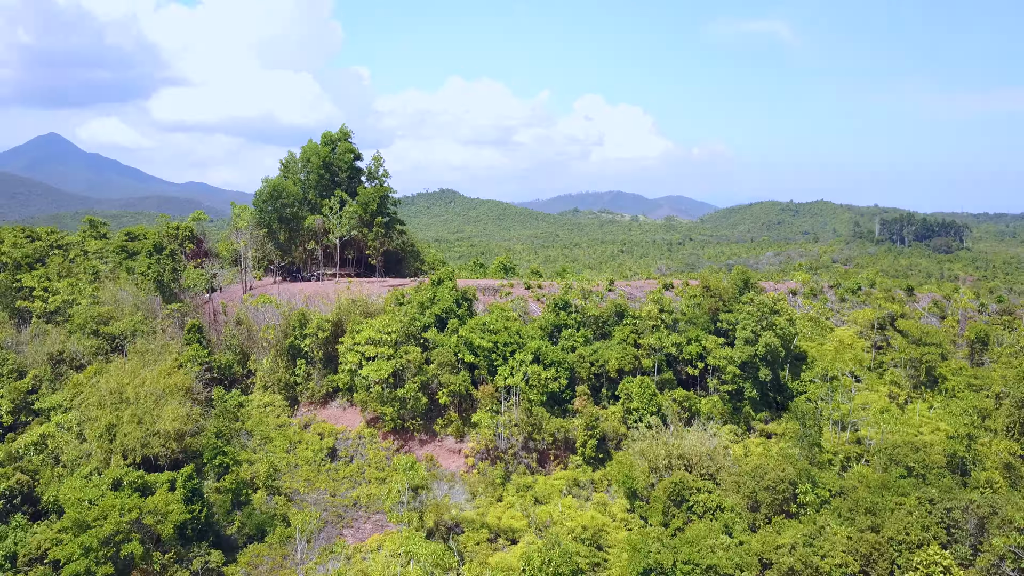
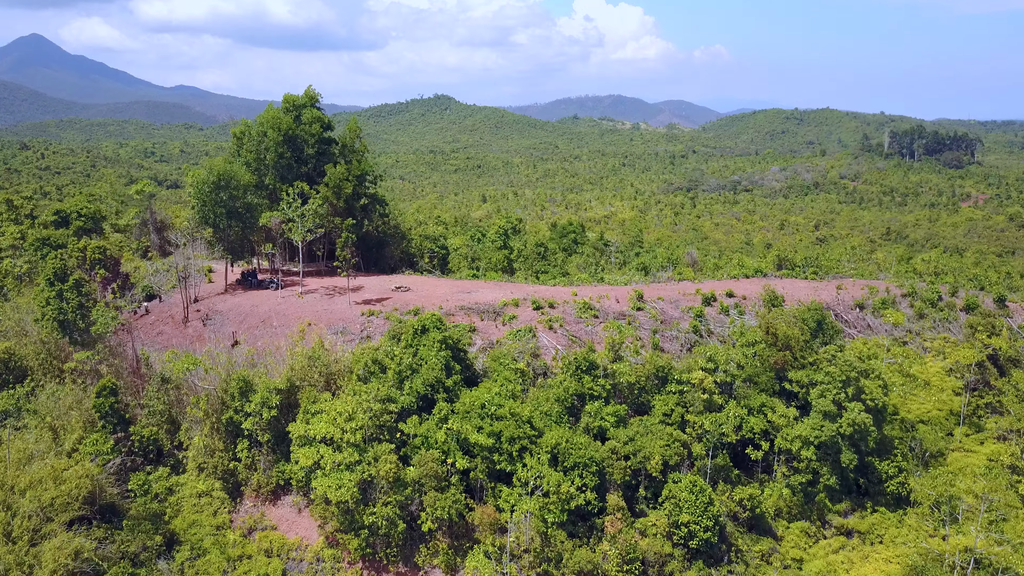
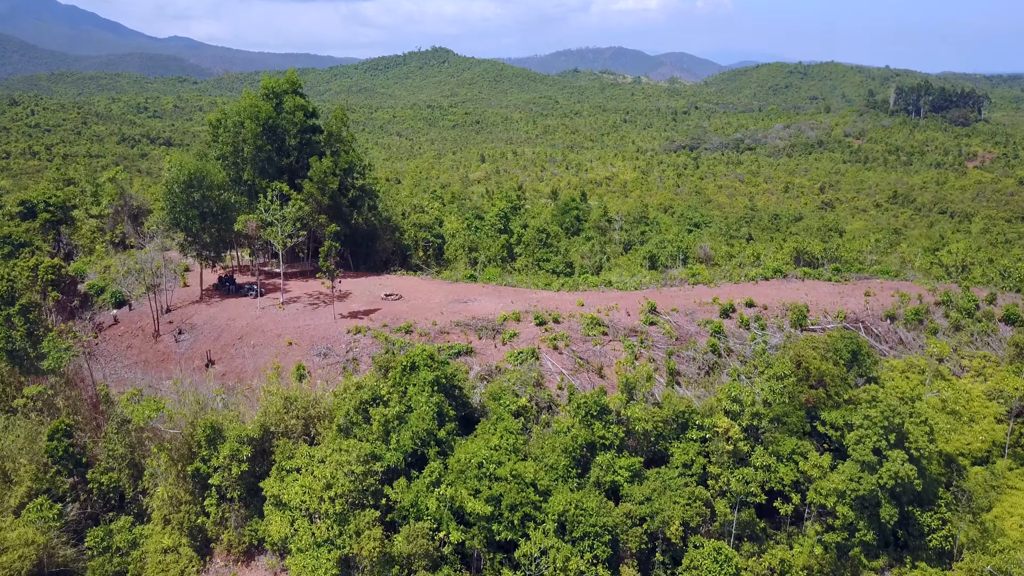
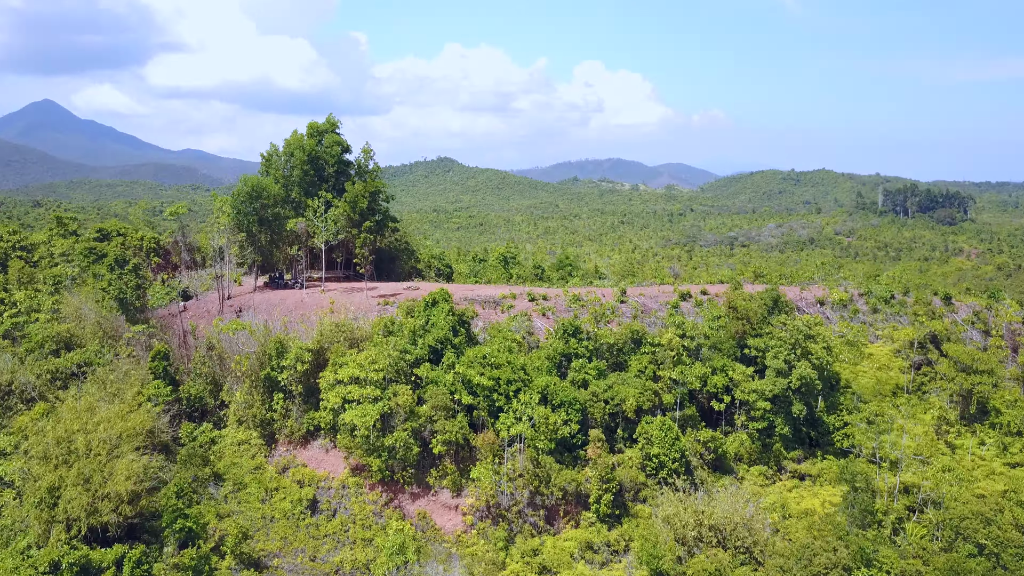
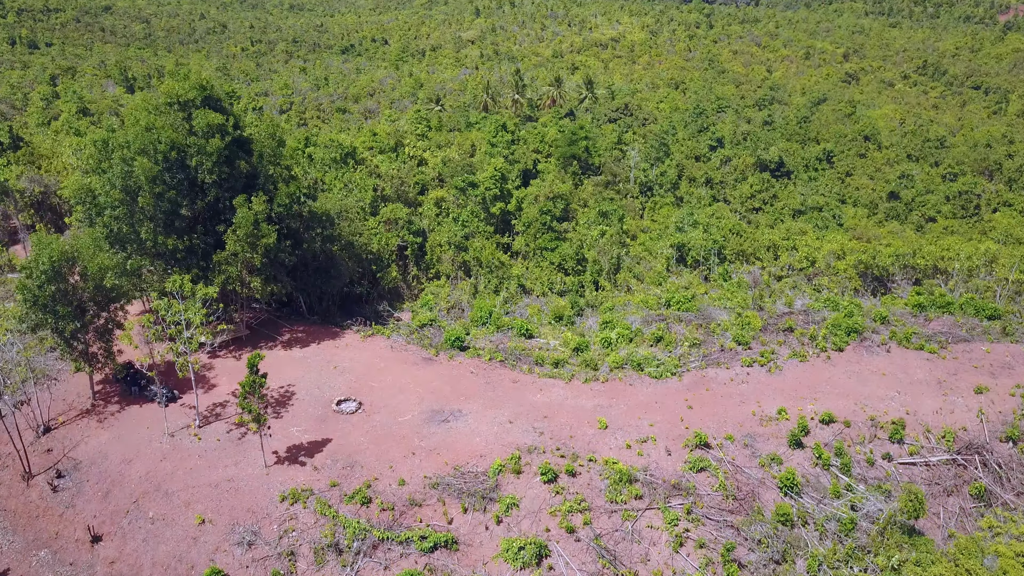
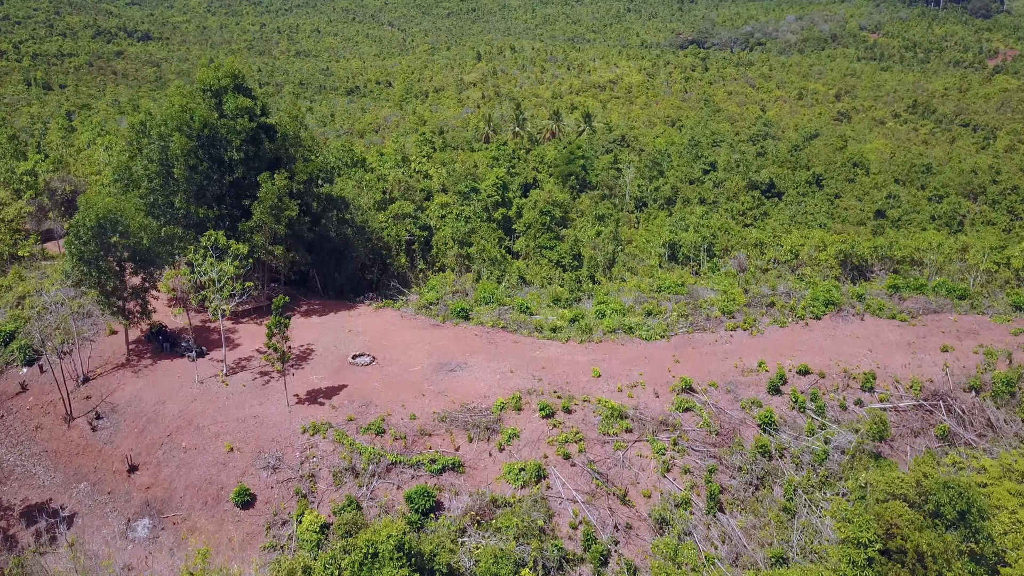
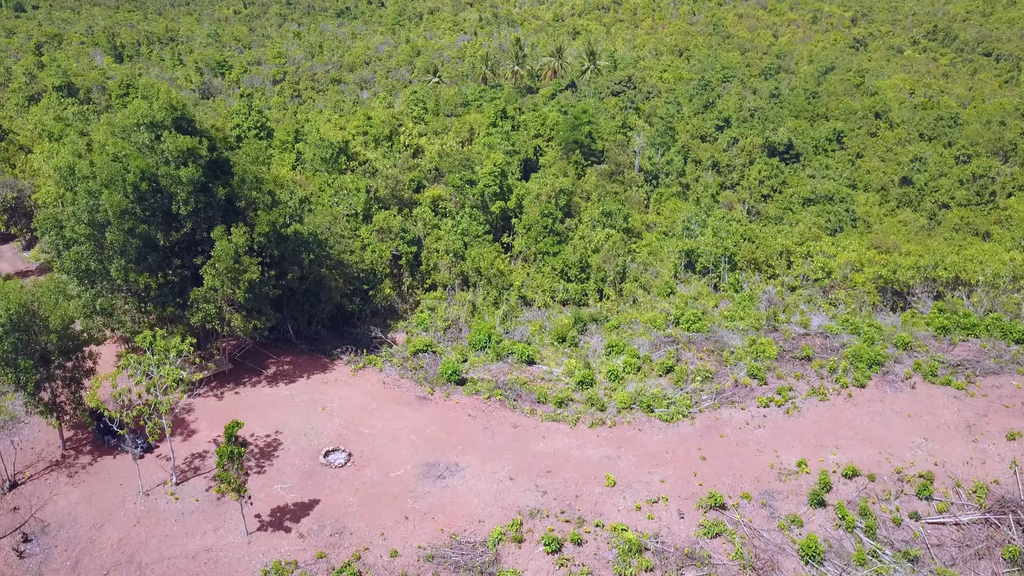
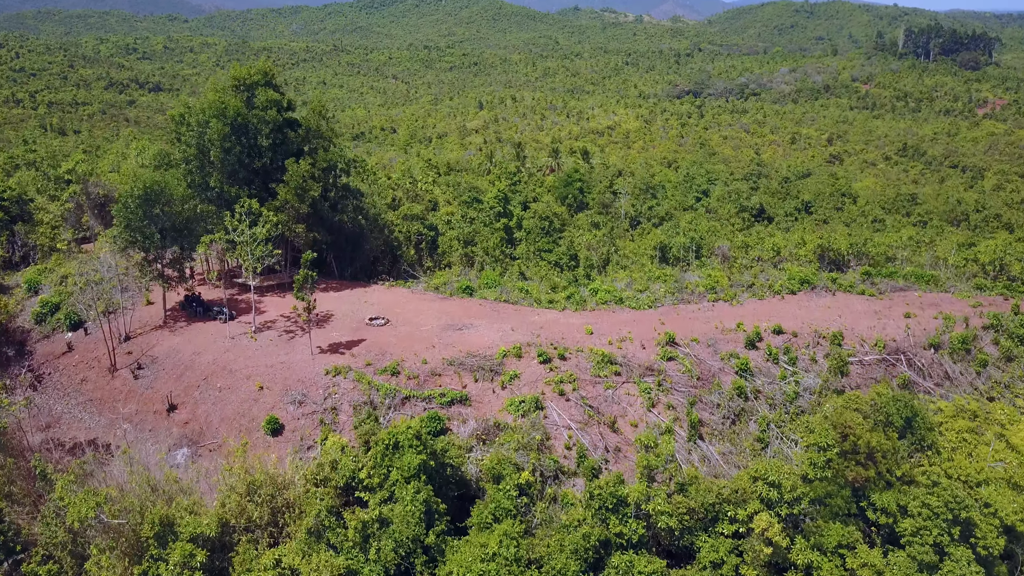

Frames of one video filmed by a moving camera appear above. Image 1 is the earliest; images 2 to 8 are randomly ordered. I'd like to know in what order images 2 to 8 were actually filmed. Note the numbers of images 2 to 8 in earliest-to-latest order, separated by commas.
4, 2, 3, 8, 6, 5, 7
